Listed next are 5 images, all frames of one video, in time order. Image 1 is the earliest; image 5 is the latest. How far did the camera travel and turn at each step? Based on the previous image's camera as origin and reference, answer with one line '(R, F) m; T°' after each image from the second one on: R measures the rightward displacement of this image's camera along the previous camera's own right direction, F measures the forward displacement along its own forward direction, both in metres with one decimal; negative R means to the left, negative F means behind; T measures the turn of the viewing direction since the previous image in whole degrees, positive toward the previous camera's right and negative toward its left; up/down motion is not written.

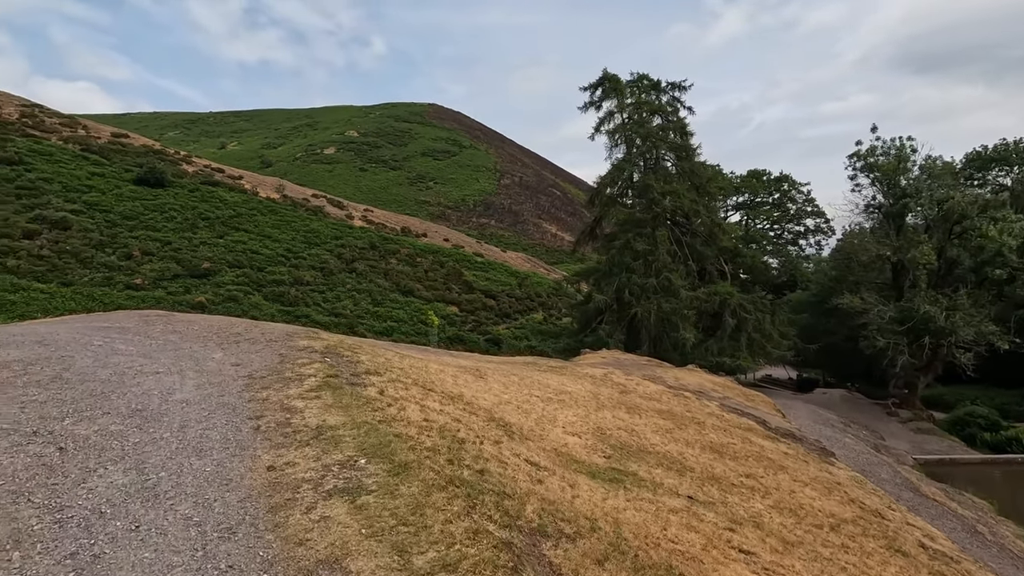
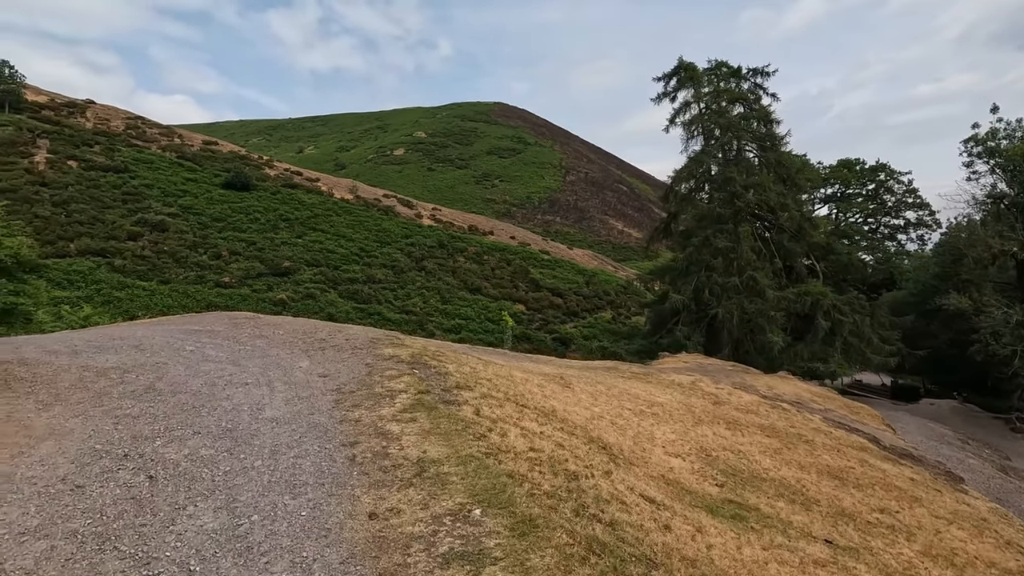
(-0.5, +0.7) m; -7°
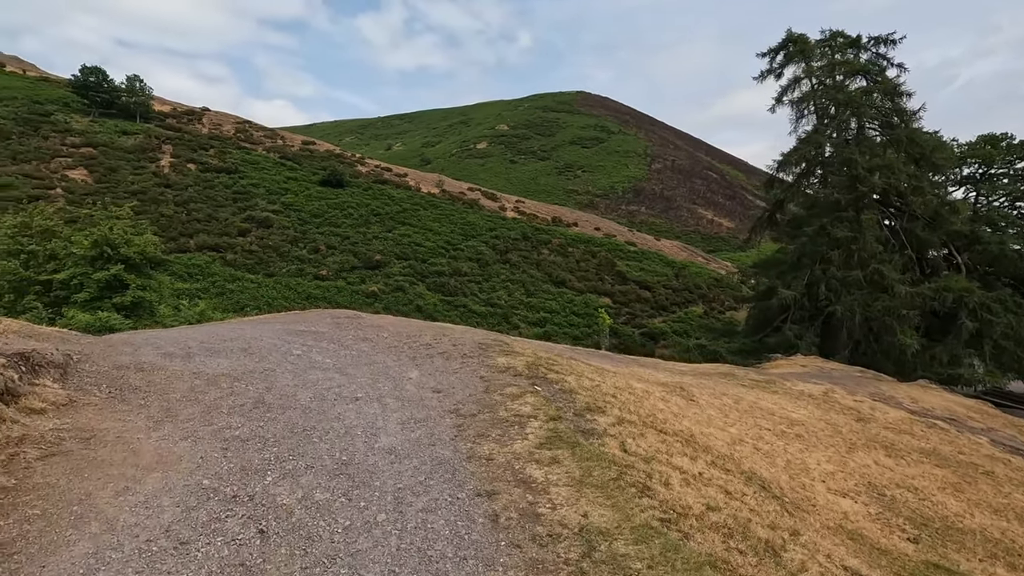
(-0.7, +1.0) m; -9°
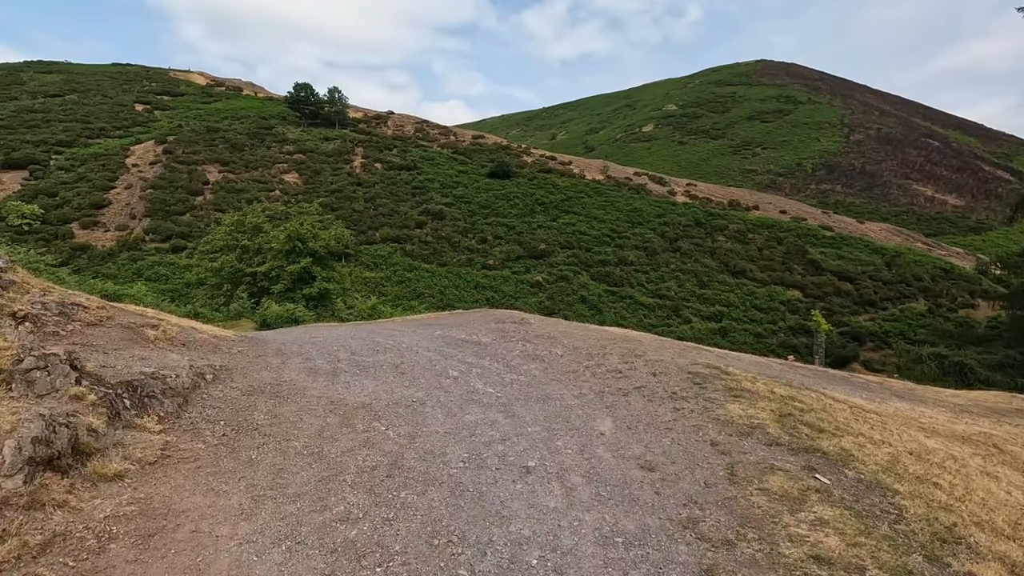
(-0.7, +2.3) m; -17°
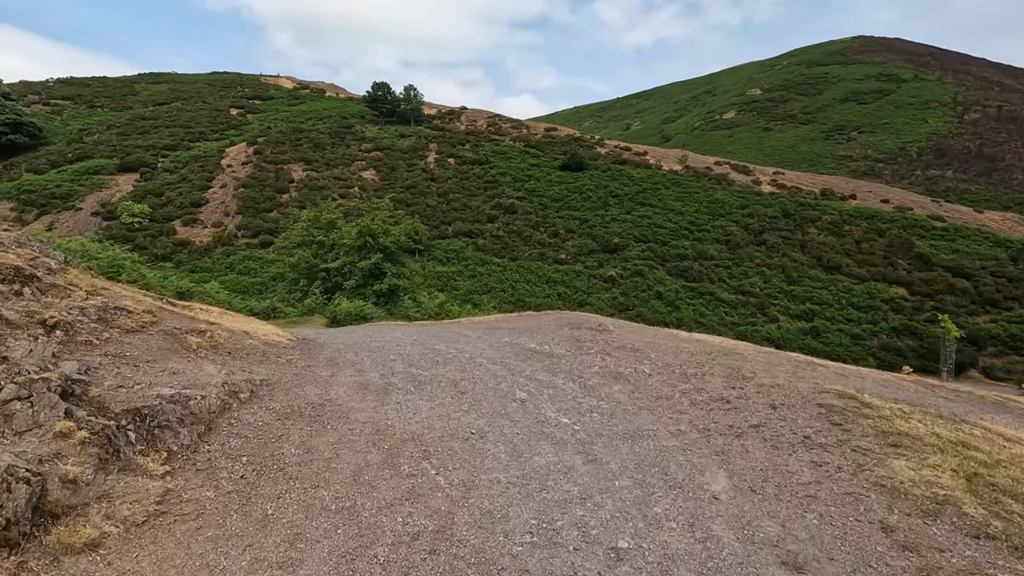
(-0.1, +1.1) m; -8°
